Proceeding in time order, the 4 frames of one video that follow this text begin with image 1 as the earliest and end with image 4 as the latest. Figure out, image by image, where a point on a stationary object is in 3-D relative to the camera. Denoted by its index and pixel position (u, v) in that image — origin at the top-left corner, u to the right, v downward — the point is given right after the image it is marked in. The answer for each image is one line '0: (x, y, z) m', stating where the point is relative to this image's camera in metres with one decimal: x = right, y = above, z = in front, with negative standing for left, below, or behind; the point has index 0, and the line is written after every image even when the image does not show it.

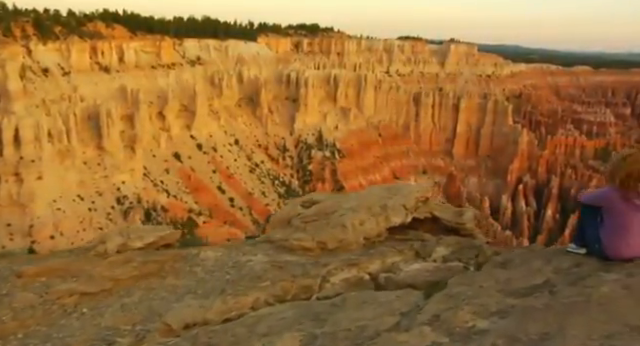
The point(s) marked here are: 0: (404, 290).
0: (+0.7, -1.0, +4.3) m
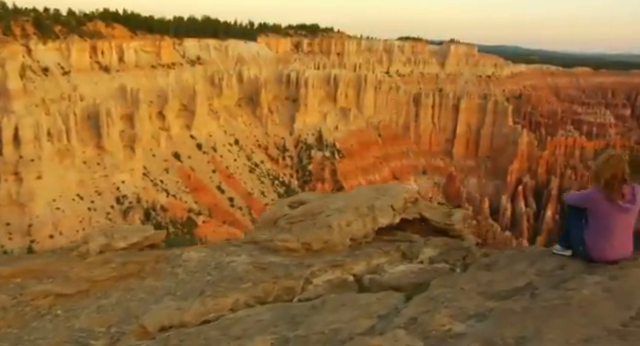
0: (+0.5, -1.0, +4.2) m
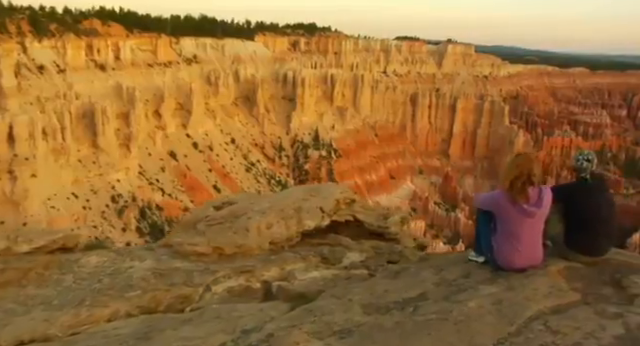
0: (-0.3, -1.0, +3.9) m
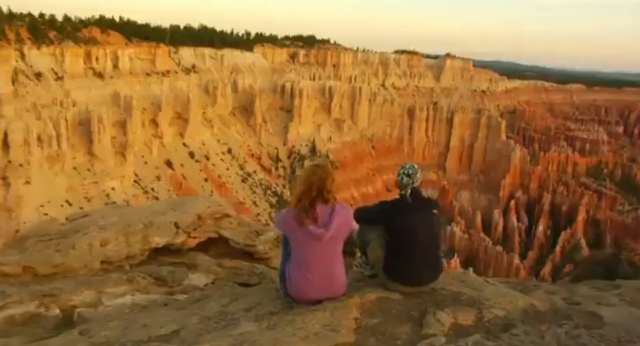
0: (-1.8, -1.1, +3.3) m
